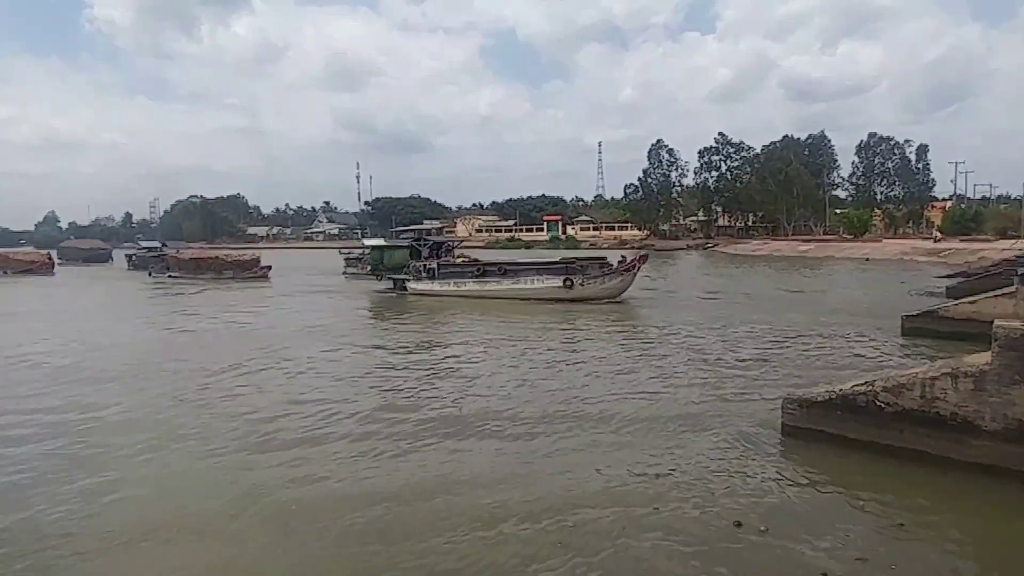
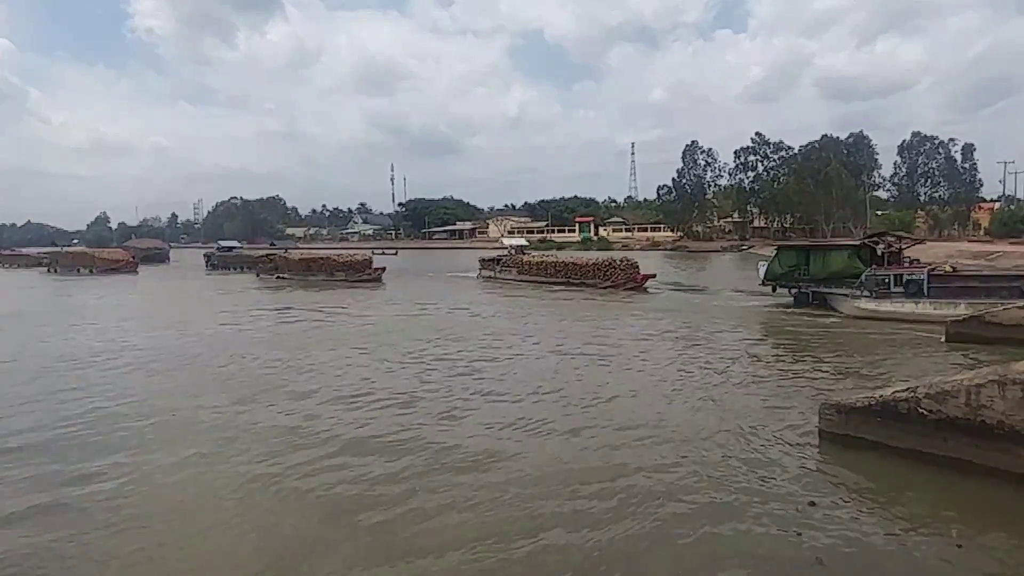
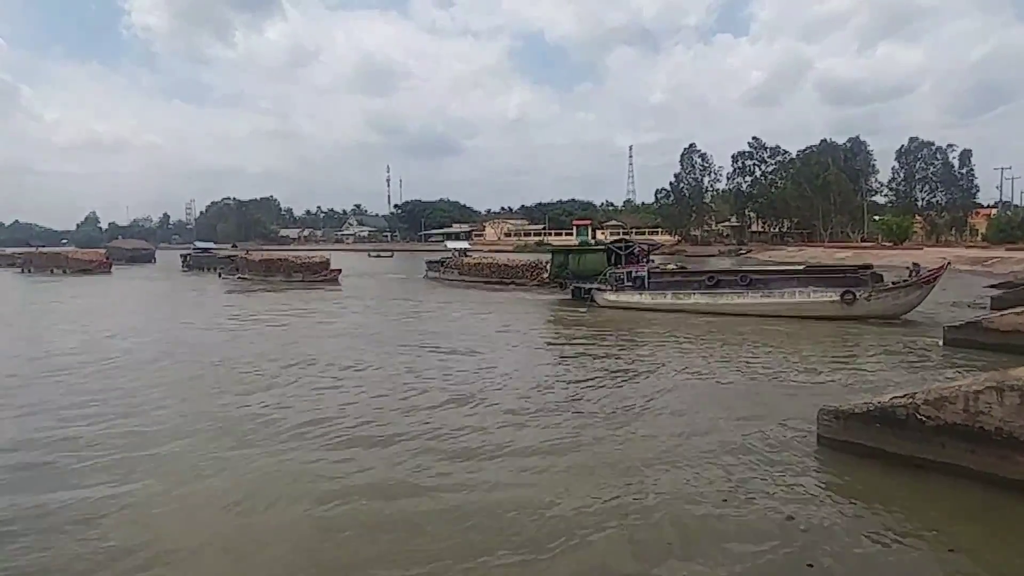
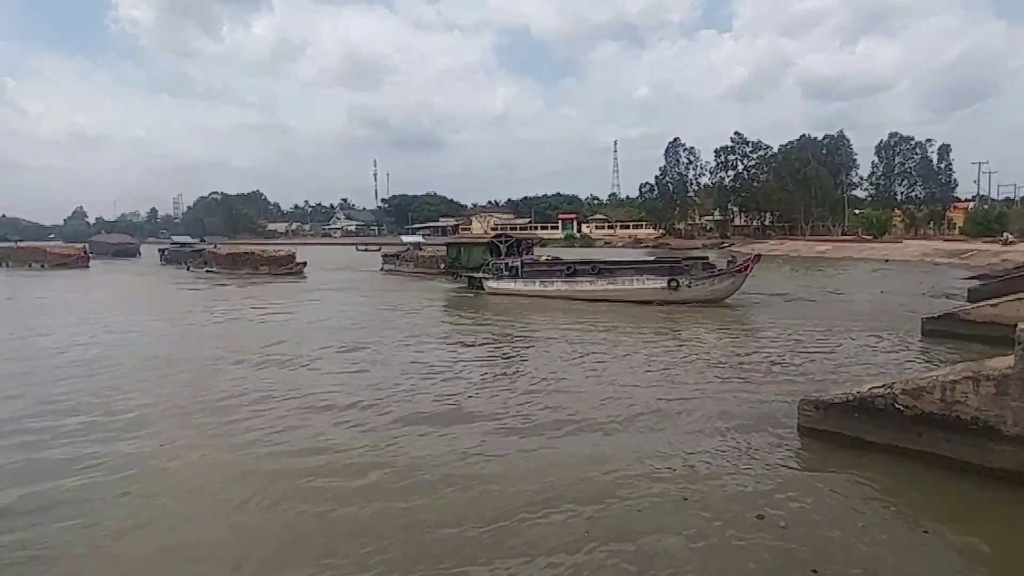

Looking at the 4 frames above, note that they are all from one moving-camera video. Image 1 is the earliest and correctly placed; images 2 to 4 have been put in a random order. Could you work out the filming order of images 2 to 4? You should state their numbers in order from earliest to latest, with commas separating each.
4, 3, 2
